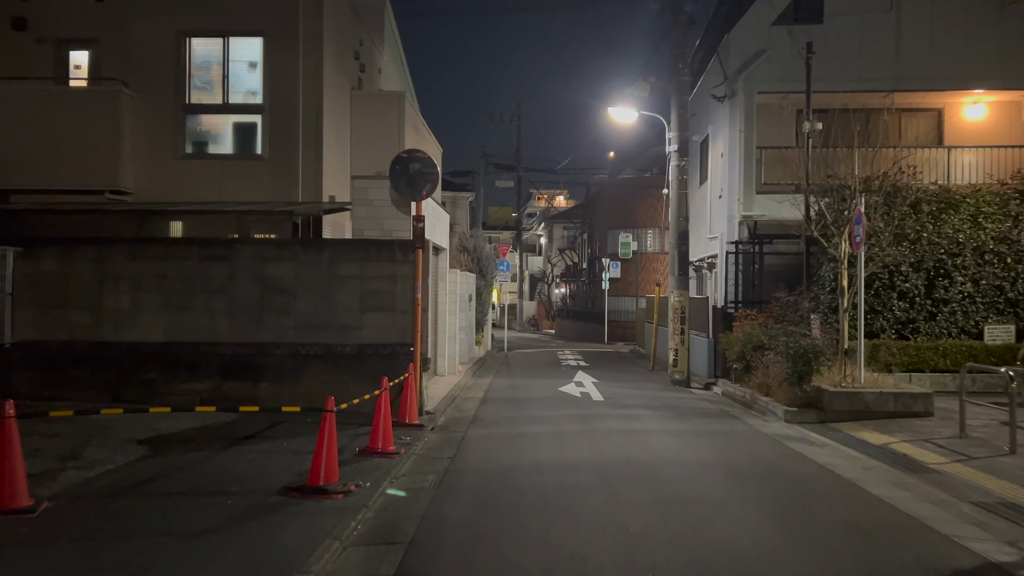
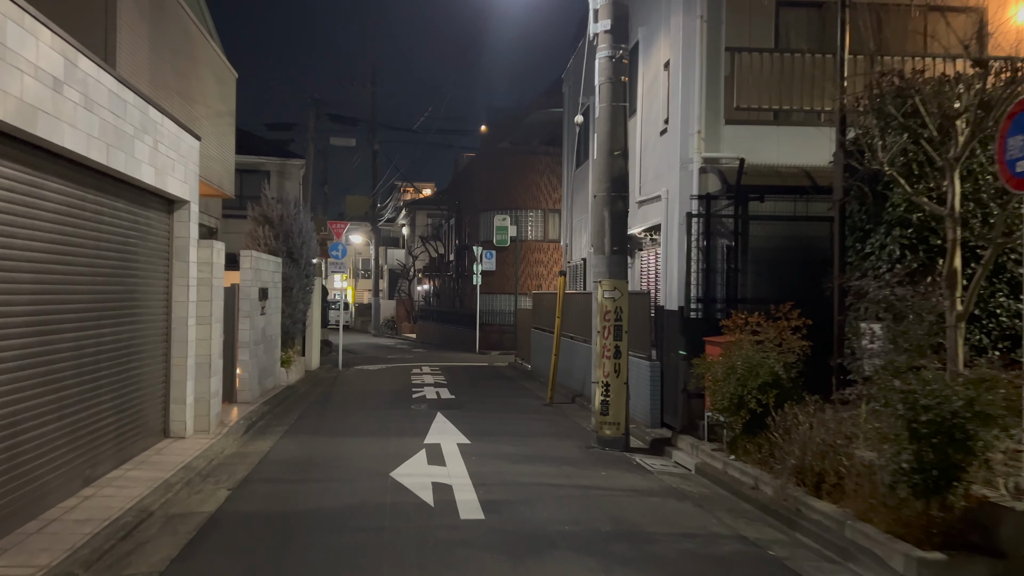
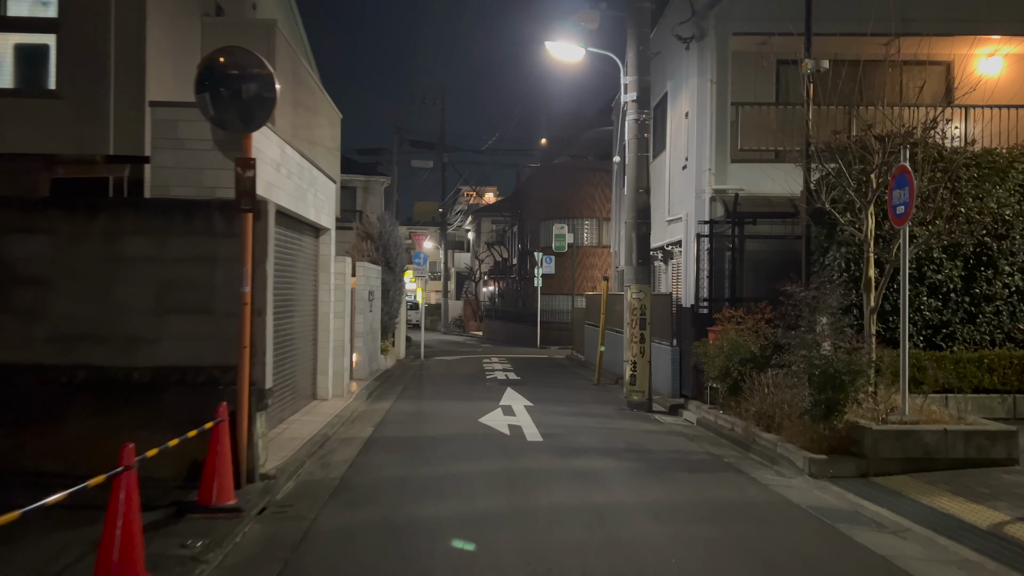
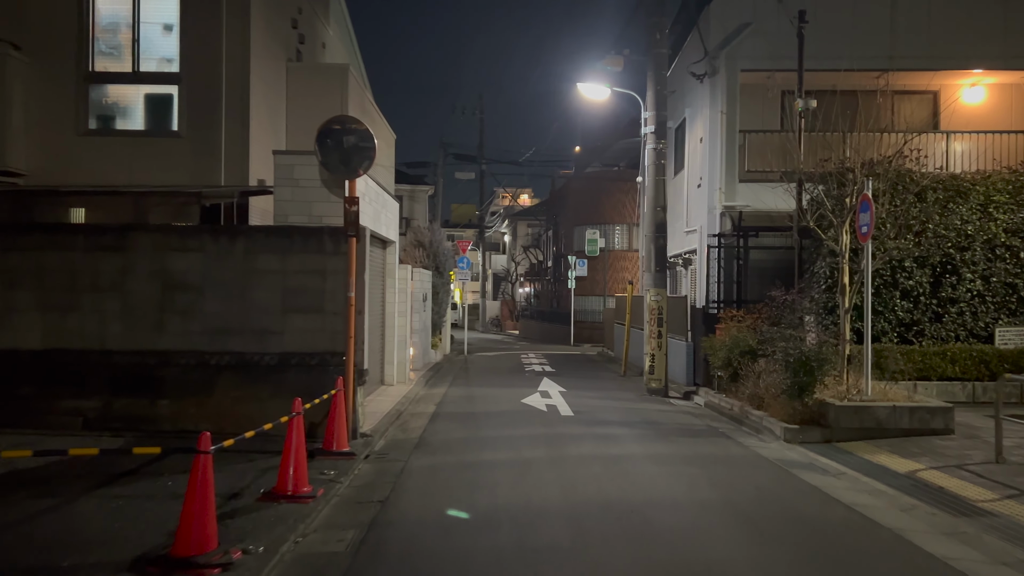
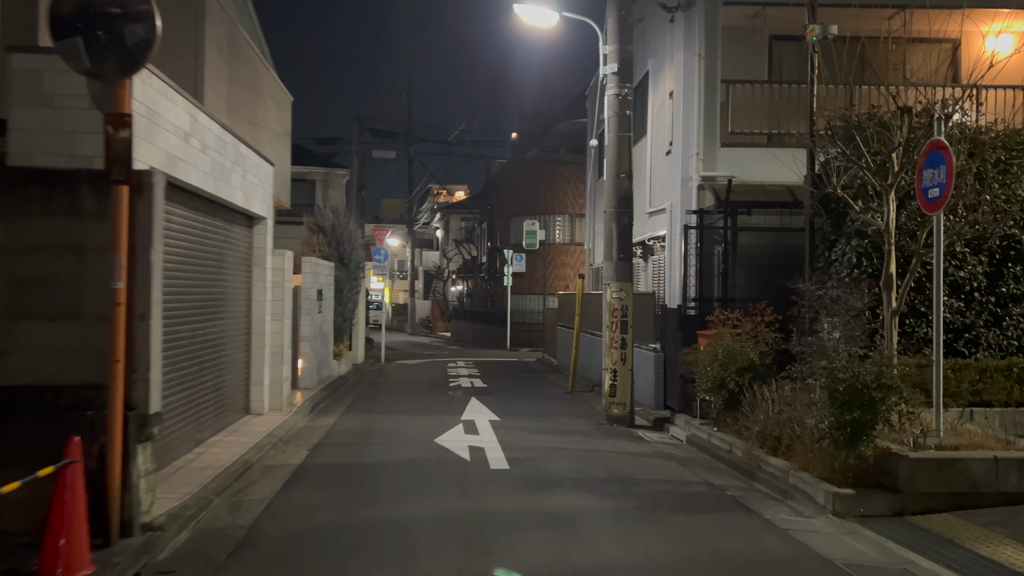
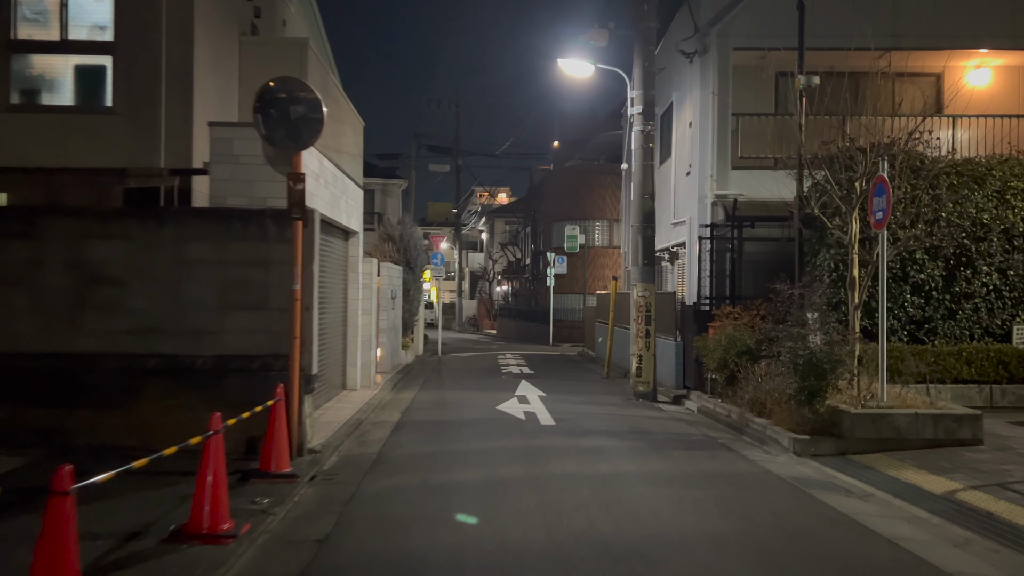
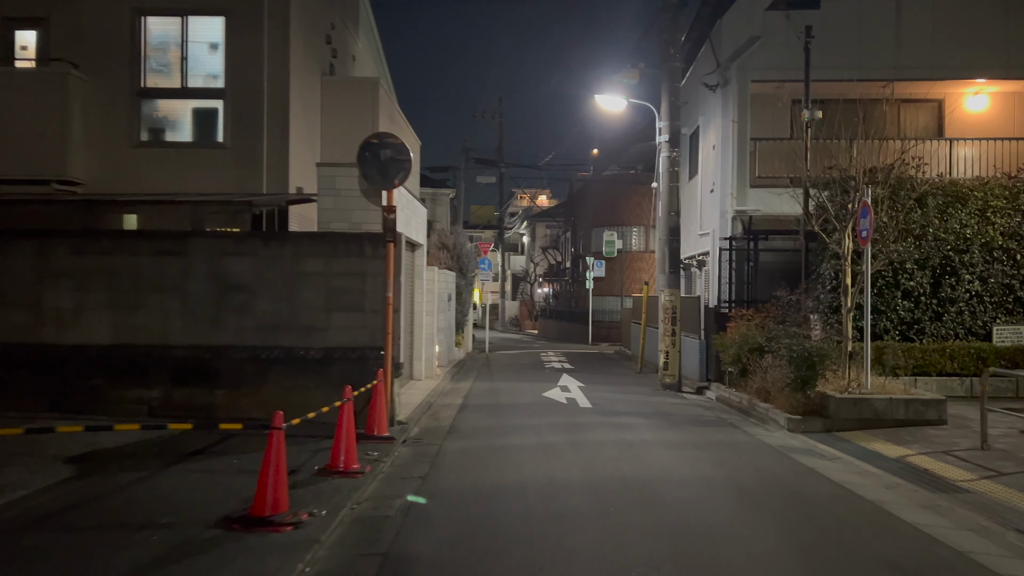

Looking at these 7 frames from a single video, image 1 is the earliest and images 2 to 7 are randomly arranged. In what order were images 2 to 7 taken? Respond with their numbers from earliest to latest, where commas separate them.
7, 4, 6, 3, 5, 2
